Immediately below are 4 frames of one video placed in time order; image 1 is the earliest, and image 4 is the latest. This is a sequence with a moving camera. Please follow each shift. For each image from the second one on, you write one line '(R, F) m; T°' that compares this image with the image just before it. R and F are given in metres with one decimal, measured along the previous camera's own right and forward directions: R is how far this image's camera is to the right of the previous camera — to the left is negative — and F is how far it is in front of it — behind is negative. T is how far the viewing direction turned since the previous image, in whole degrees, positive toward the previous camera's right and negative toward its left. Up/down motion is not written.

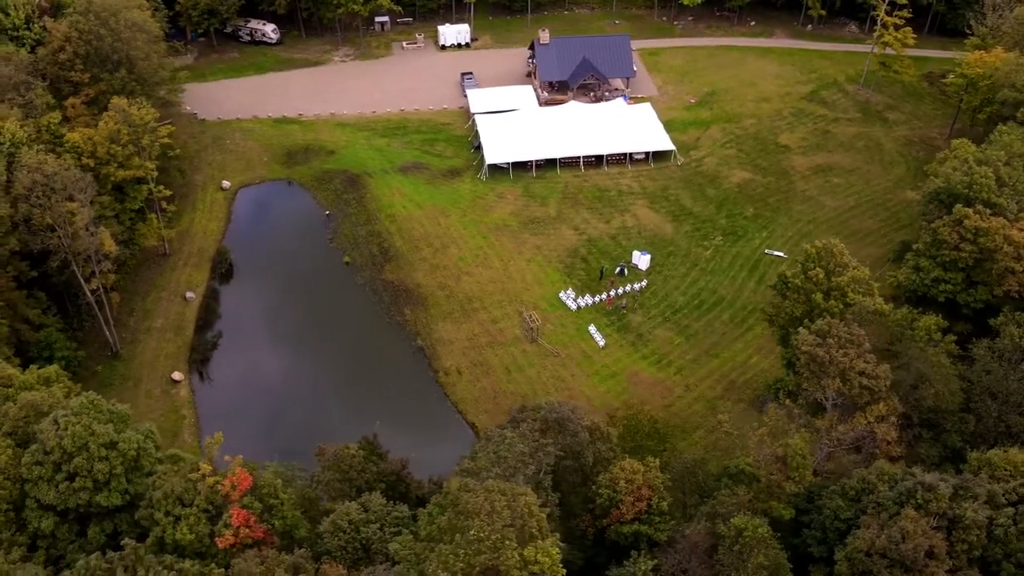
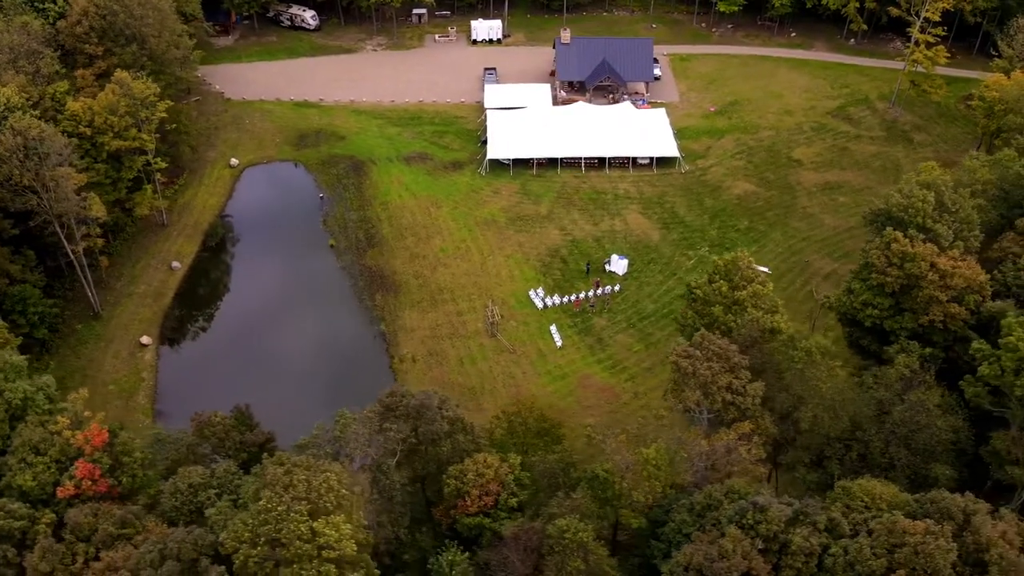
(+5.8, +0.1) m; -6°
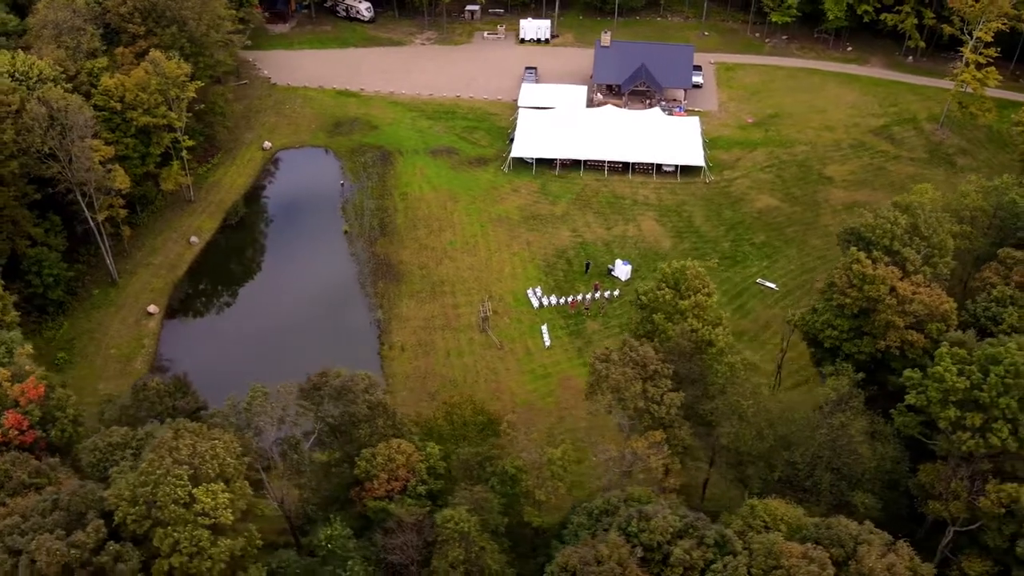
(+4.3, 0.0) m; -5°
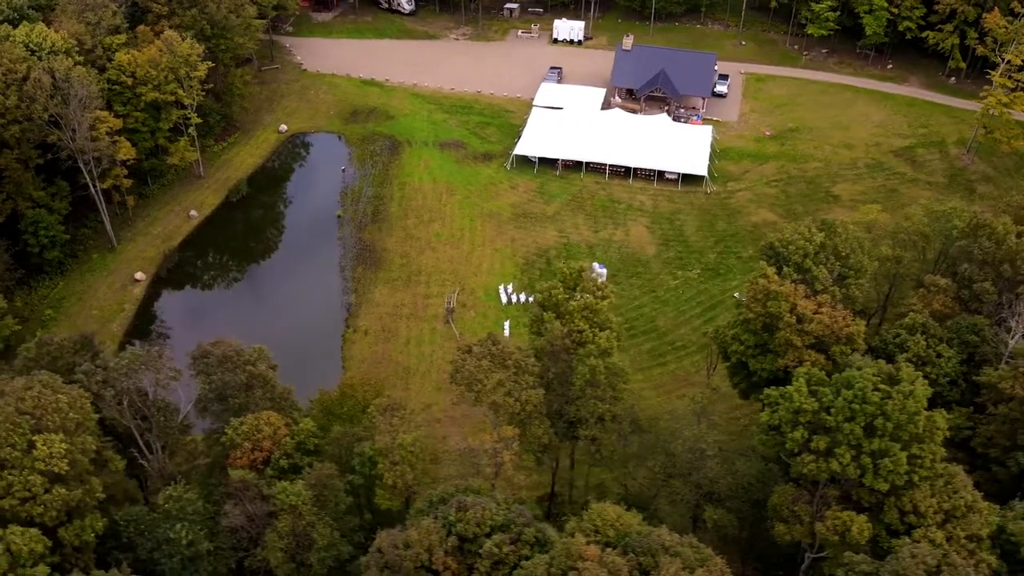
(+5.8, 0.0) m; -6°
